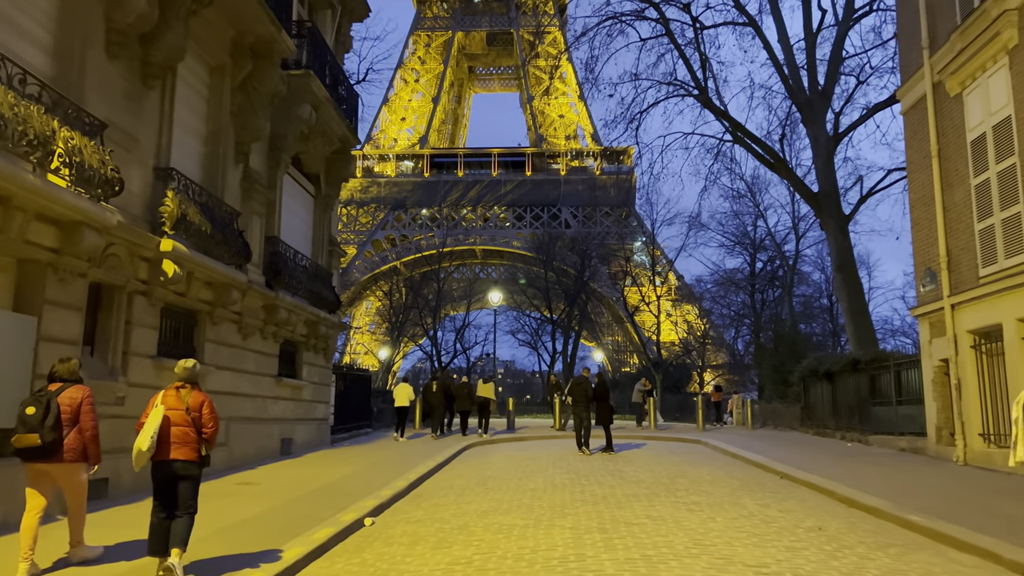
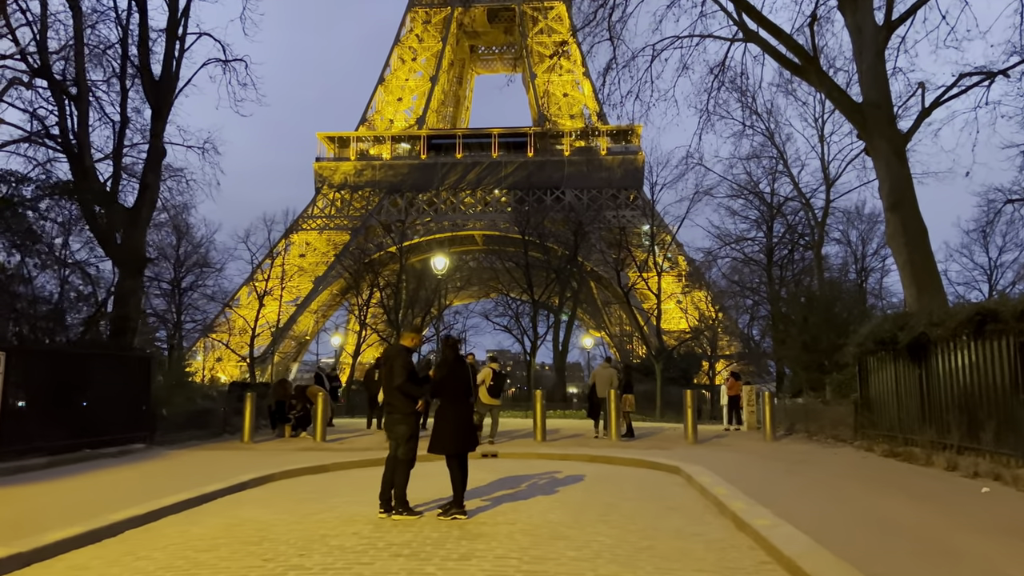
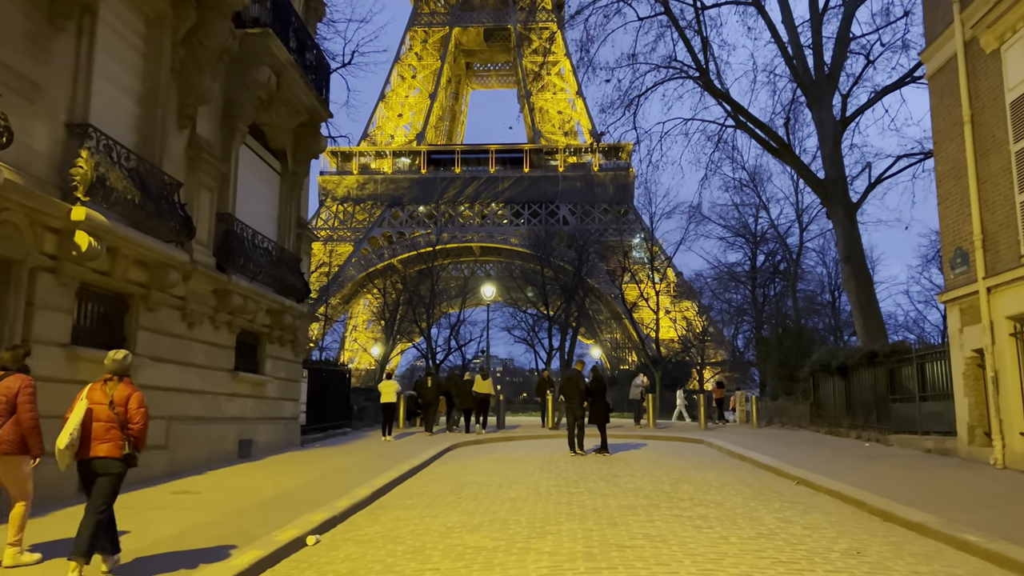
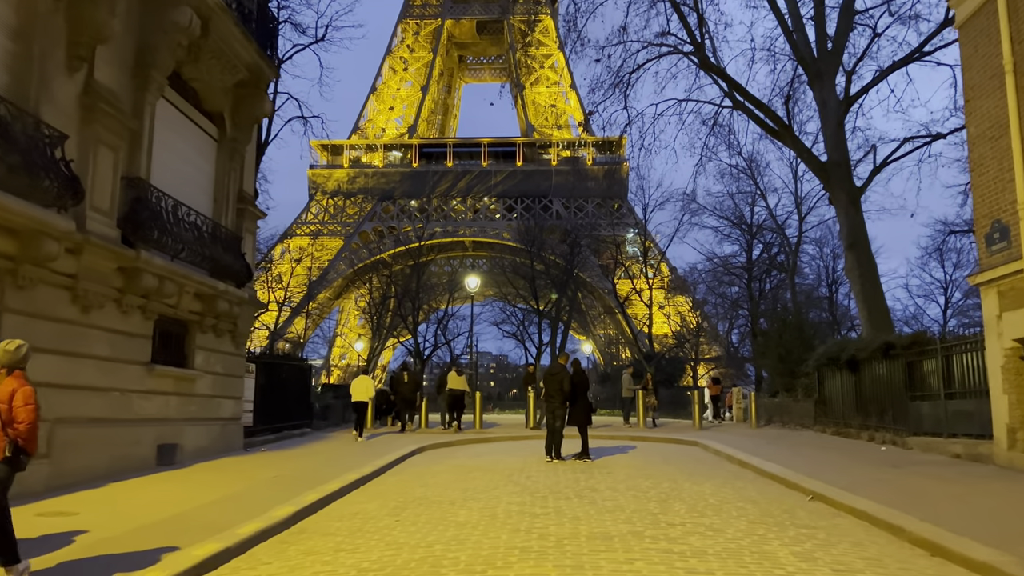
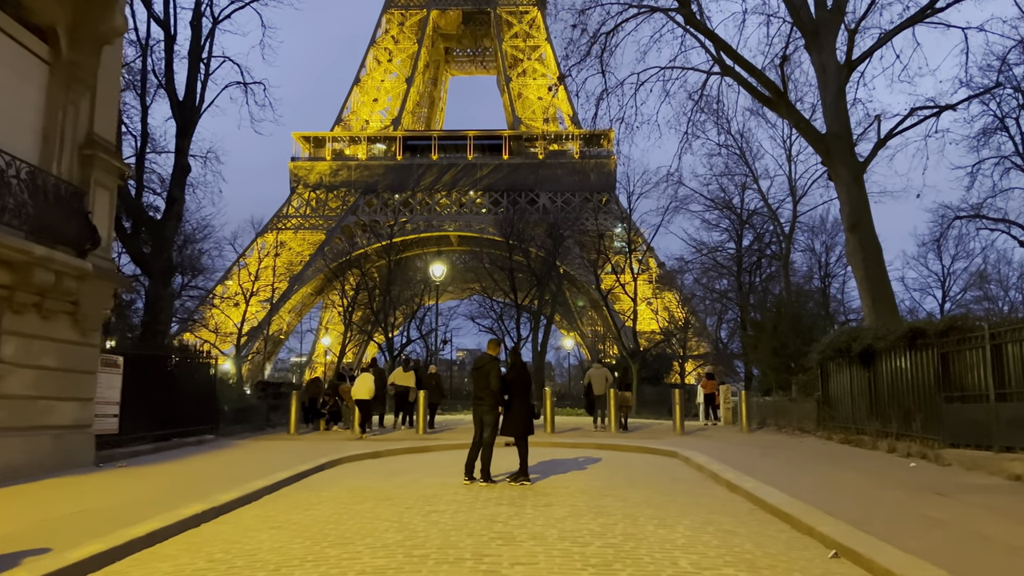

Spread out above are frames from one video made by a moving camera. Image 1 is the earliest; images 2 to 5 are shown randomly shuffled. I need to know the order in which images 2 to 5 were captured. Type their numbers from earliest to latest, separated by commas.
3, 4, 5, 2
